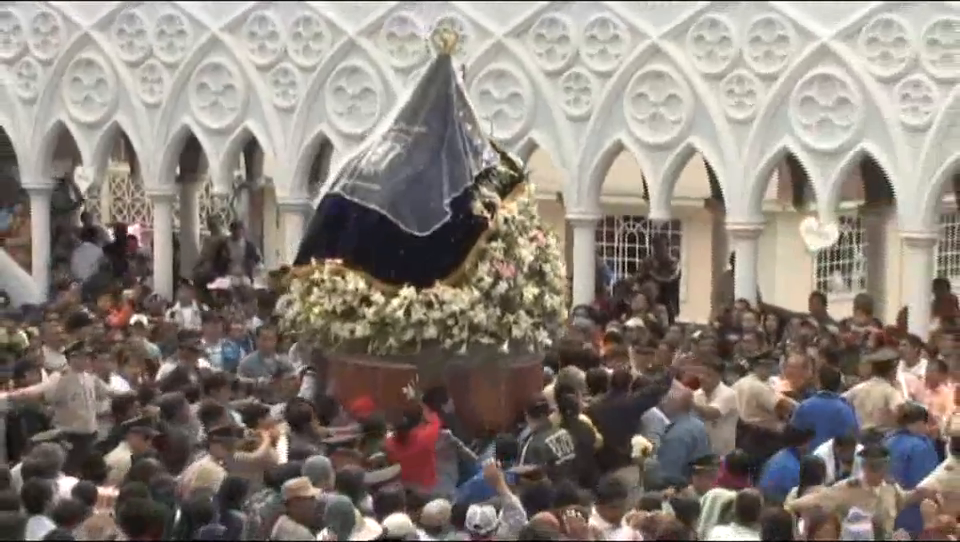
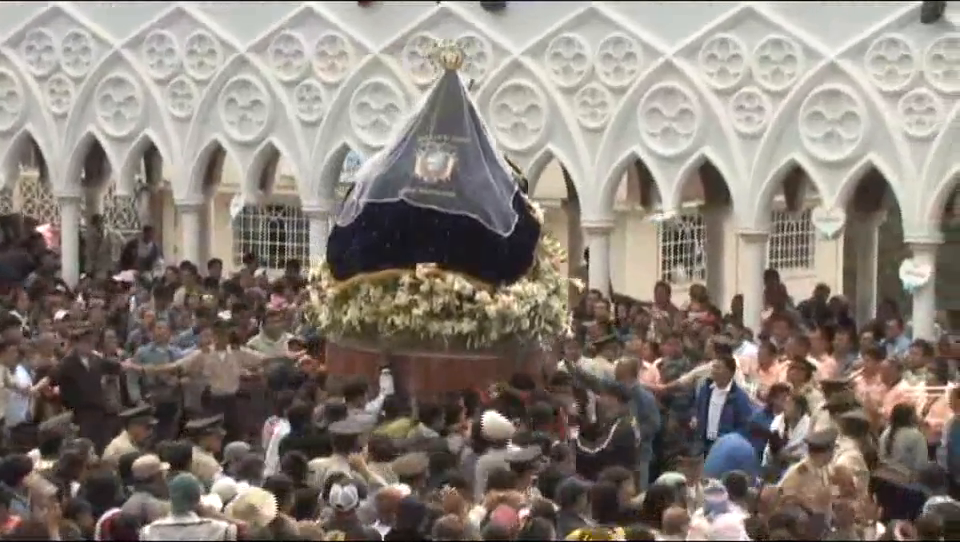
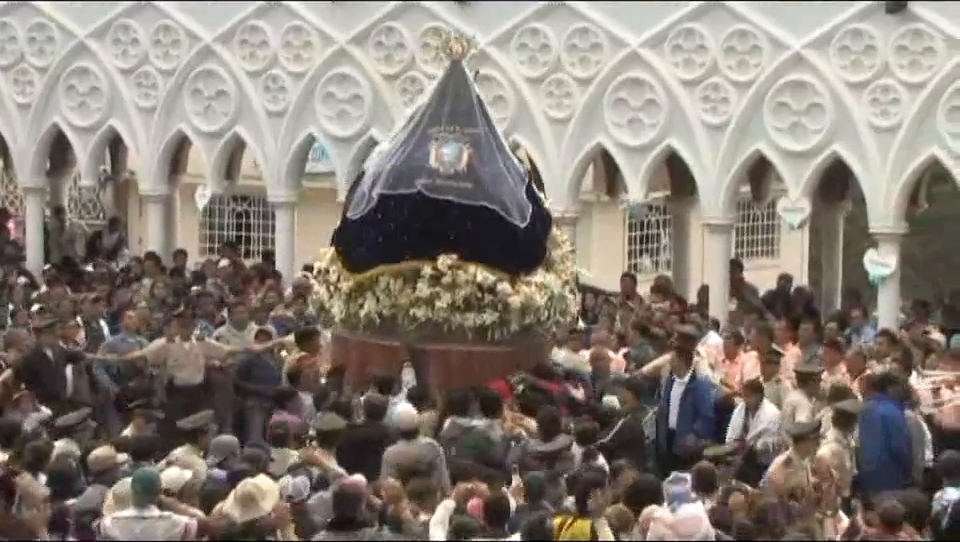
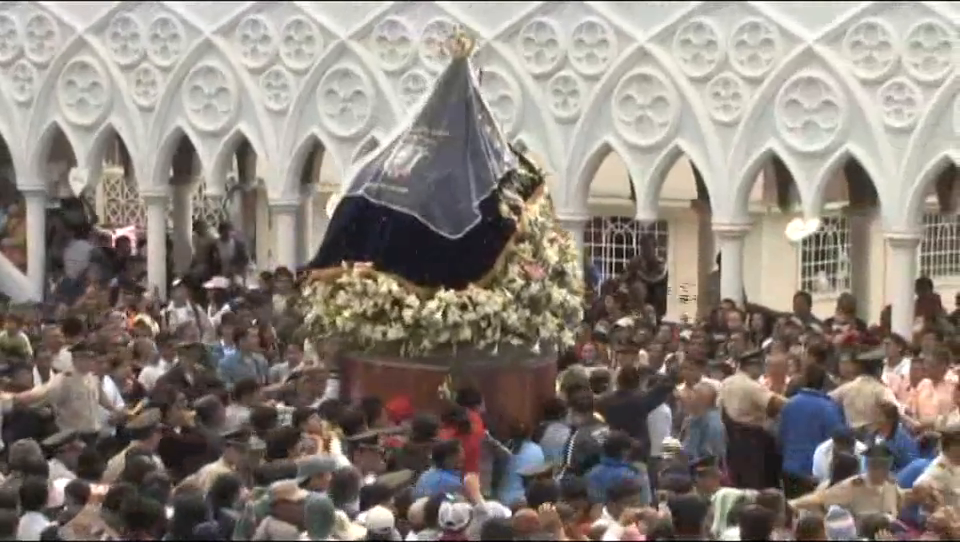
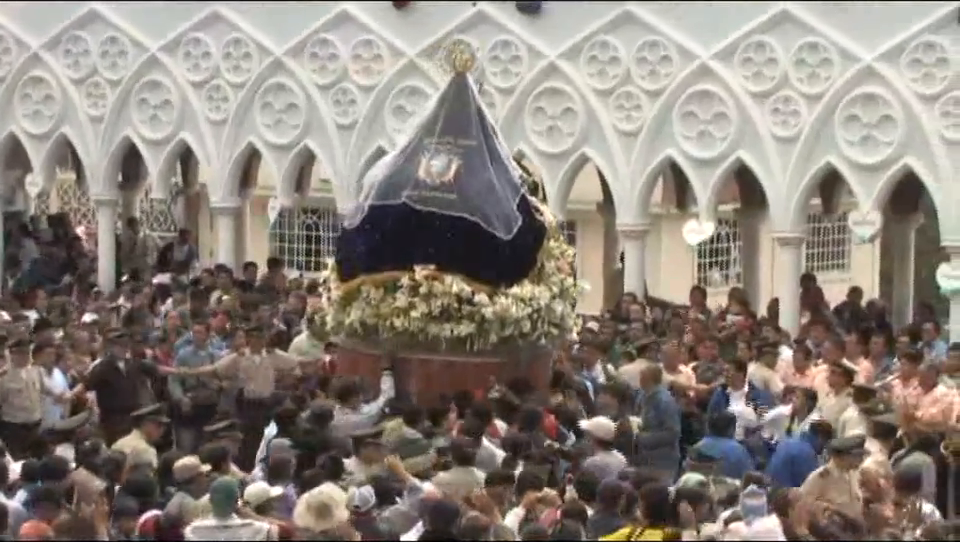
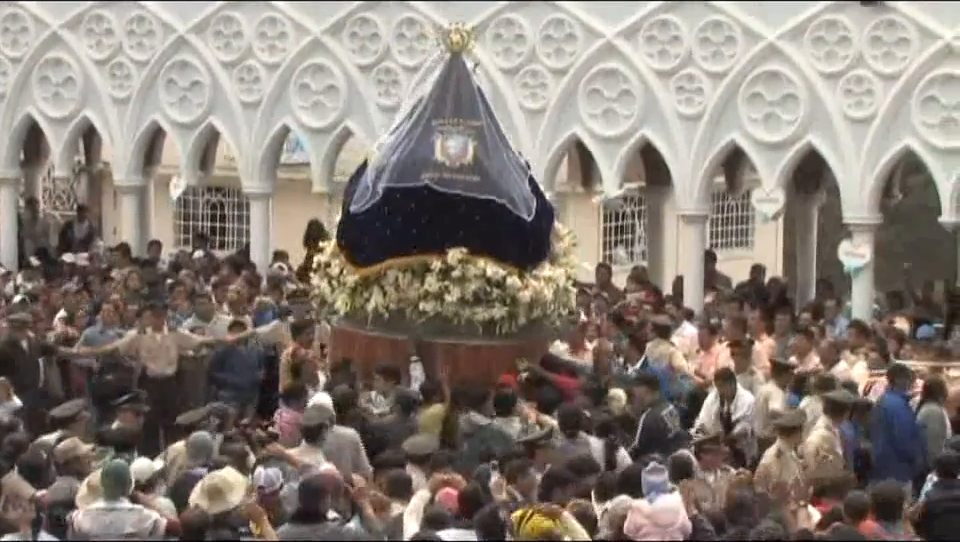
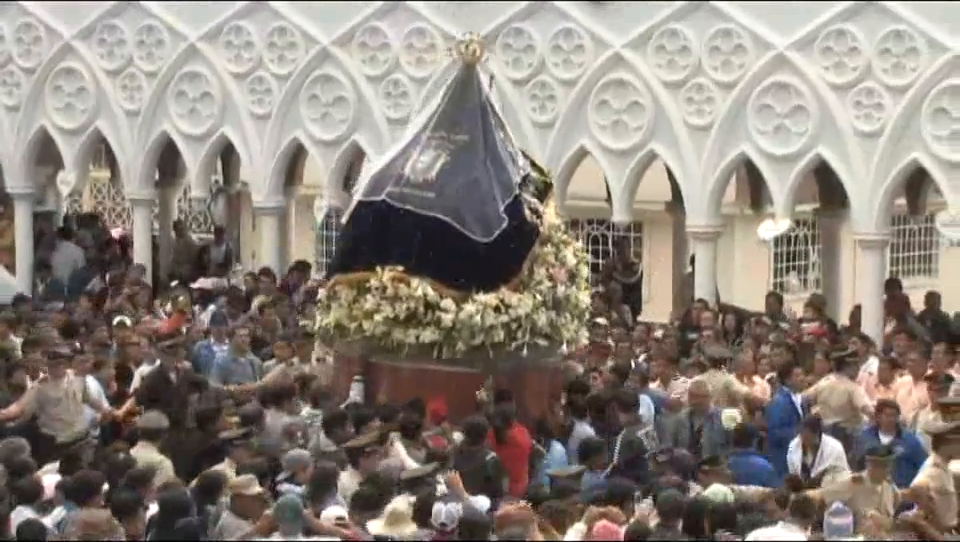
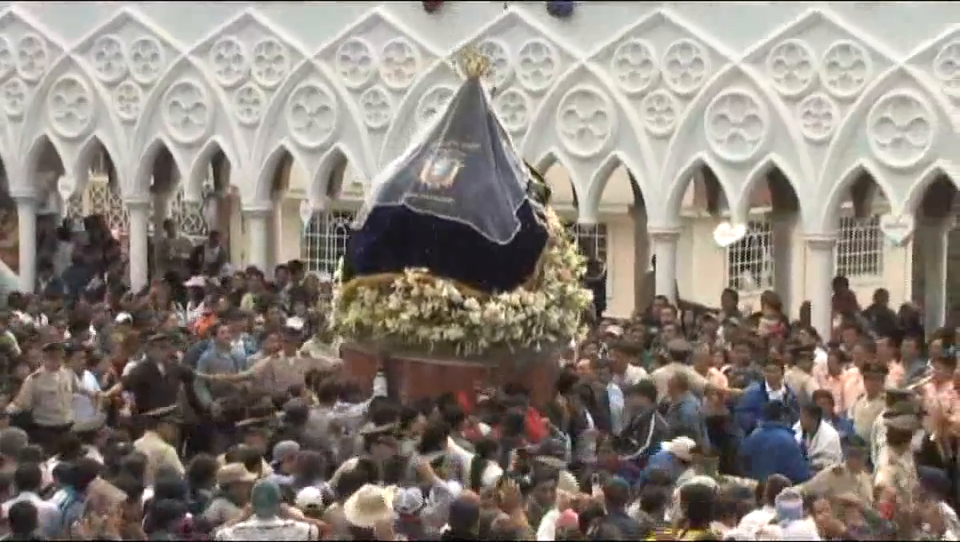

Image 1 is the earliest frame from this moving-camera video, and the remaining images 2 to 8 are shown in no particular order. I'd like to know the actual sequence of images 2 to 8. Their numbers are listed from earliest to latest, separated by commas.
4, 7, 8, 5, 2, 3, 6
